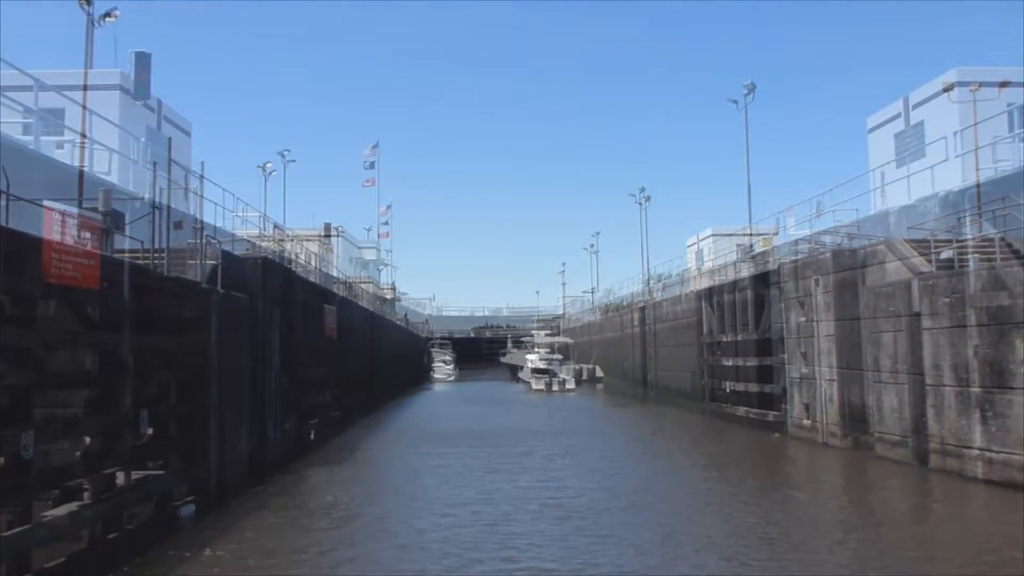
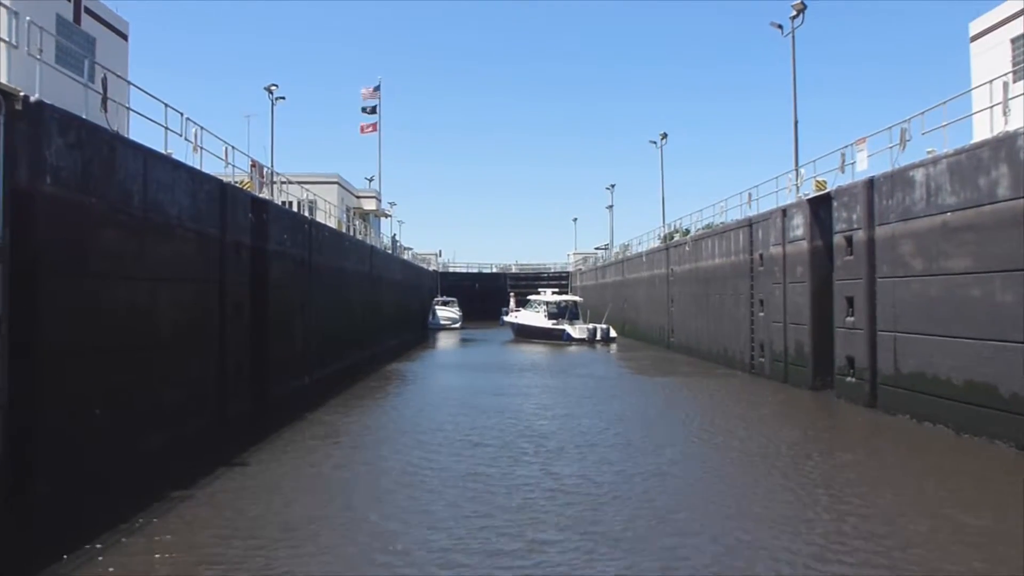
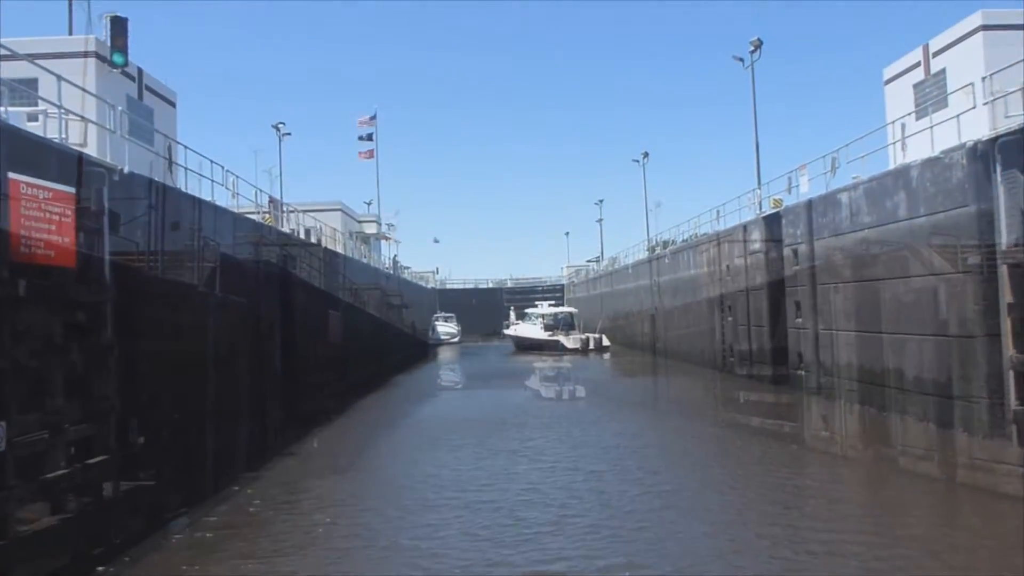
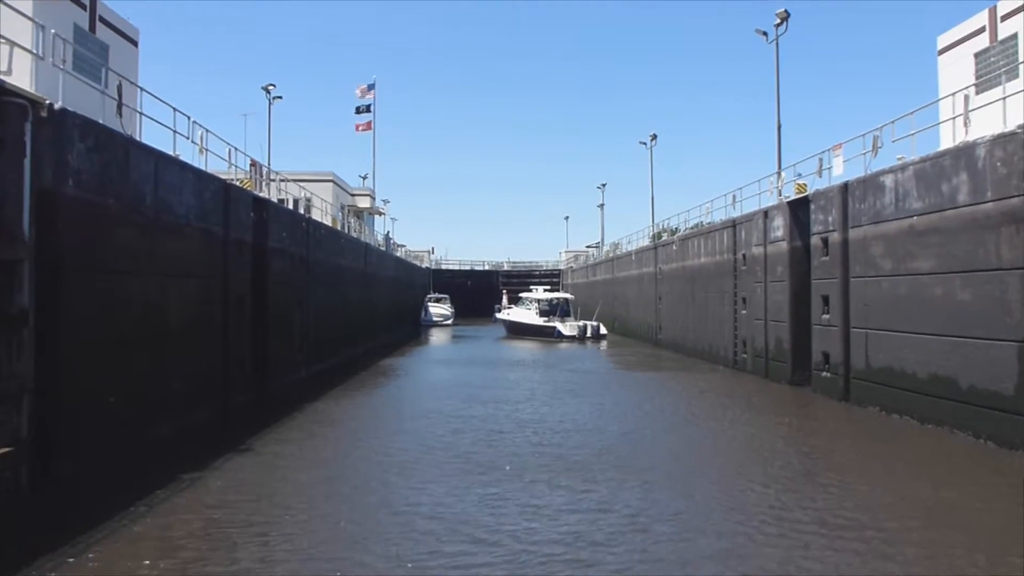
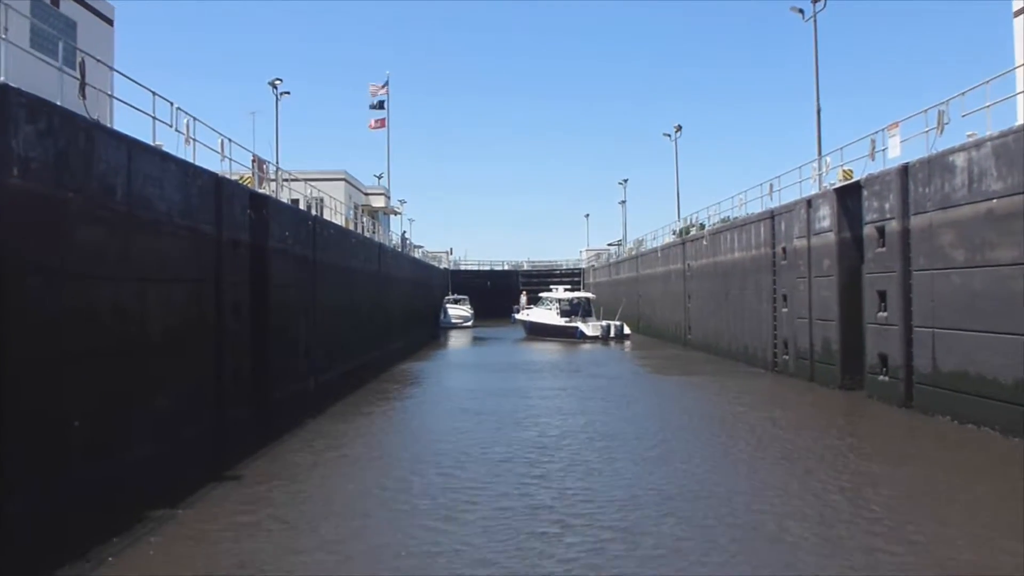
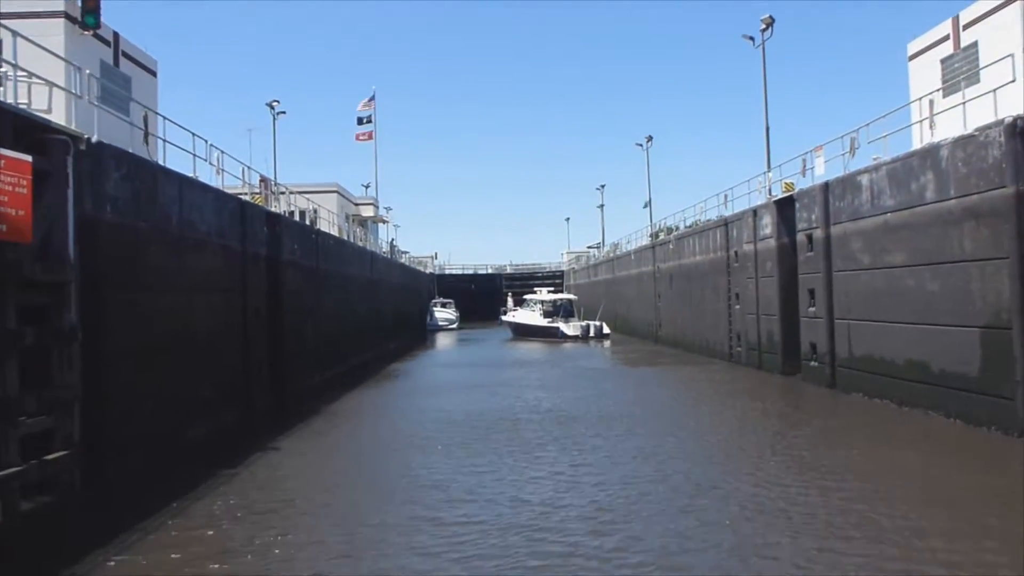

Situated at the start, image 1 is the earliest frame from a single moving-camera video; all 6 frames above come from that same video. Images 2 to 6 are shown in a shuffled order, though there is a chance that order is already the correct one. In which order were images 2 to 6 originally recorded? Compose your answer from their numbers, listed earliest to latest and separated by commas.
3, 6, 4, 2, 5
